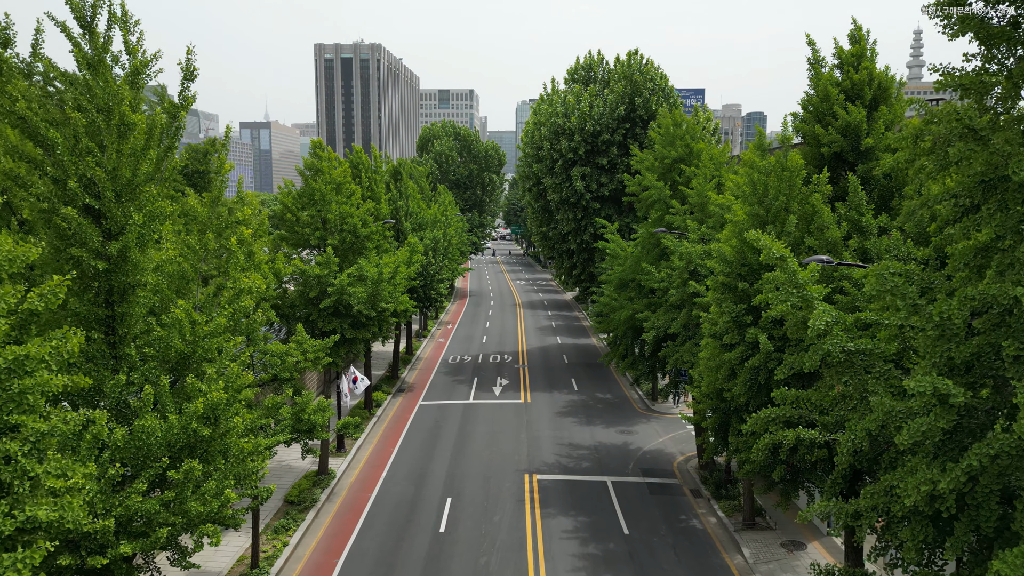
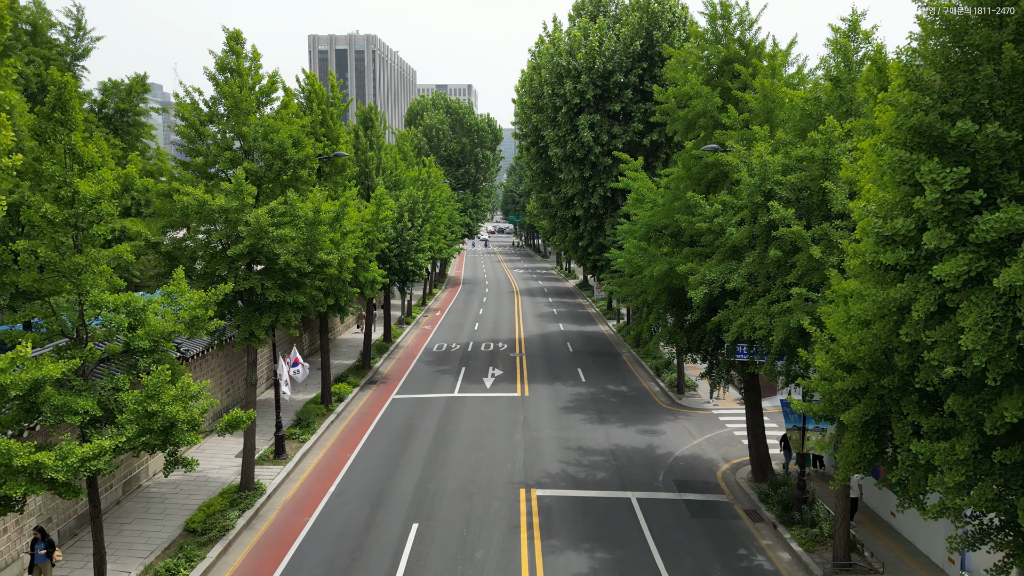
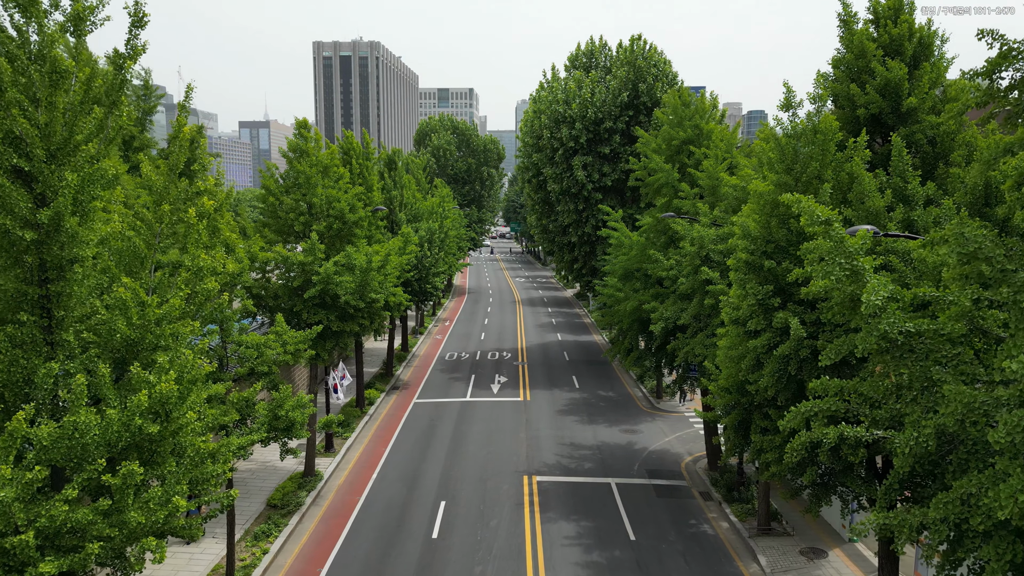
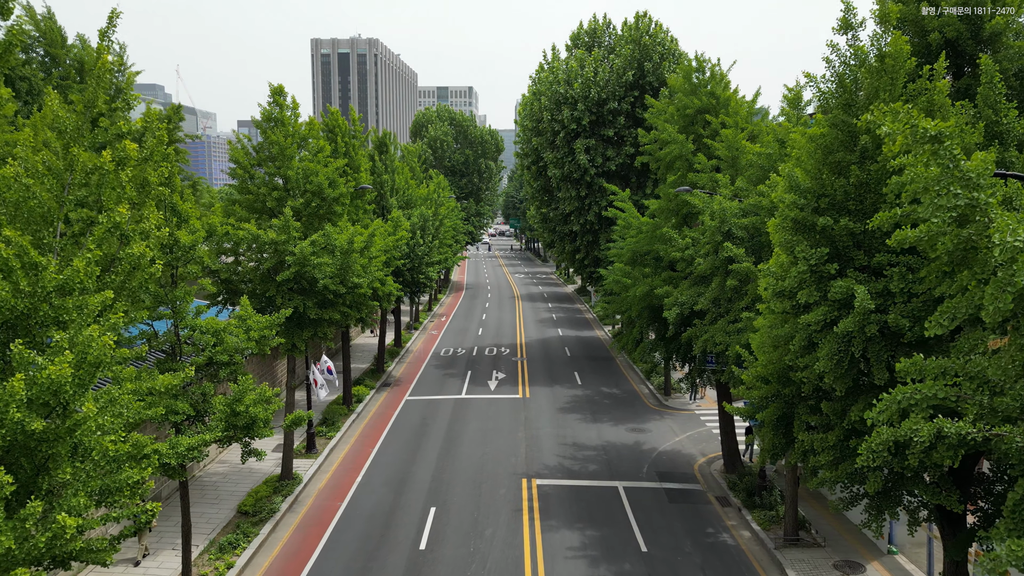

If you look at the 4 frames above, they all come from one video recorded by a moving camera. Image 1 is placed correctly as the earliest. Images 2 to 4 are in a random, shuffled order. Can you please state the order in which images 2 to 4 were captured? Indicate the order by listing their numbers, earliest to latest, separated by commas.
3, 4, 2
